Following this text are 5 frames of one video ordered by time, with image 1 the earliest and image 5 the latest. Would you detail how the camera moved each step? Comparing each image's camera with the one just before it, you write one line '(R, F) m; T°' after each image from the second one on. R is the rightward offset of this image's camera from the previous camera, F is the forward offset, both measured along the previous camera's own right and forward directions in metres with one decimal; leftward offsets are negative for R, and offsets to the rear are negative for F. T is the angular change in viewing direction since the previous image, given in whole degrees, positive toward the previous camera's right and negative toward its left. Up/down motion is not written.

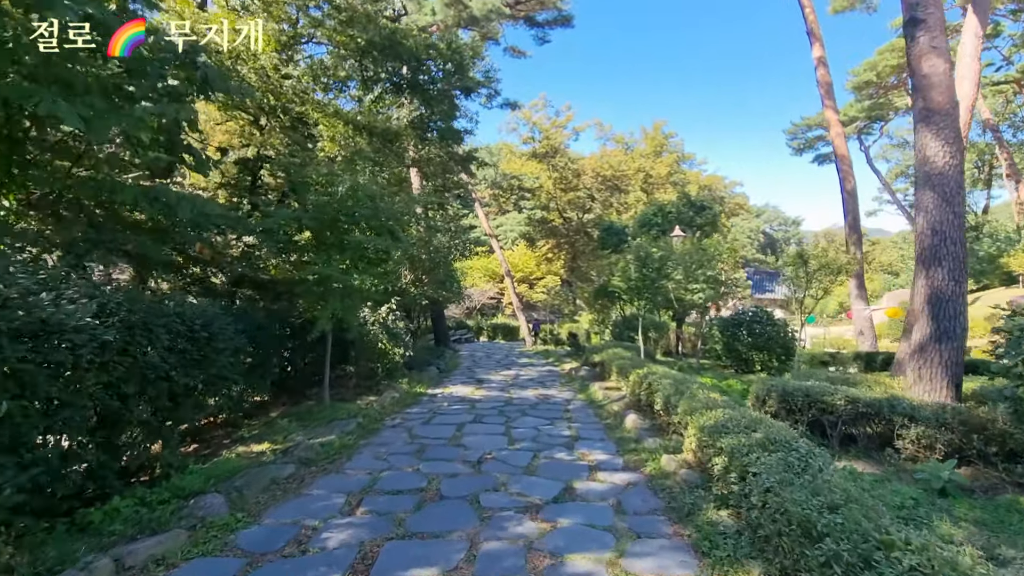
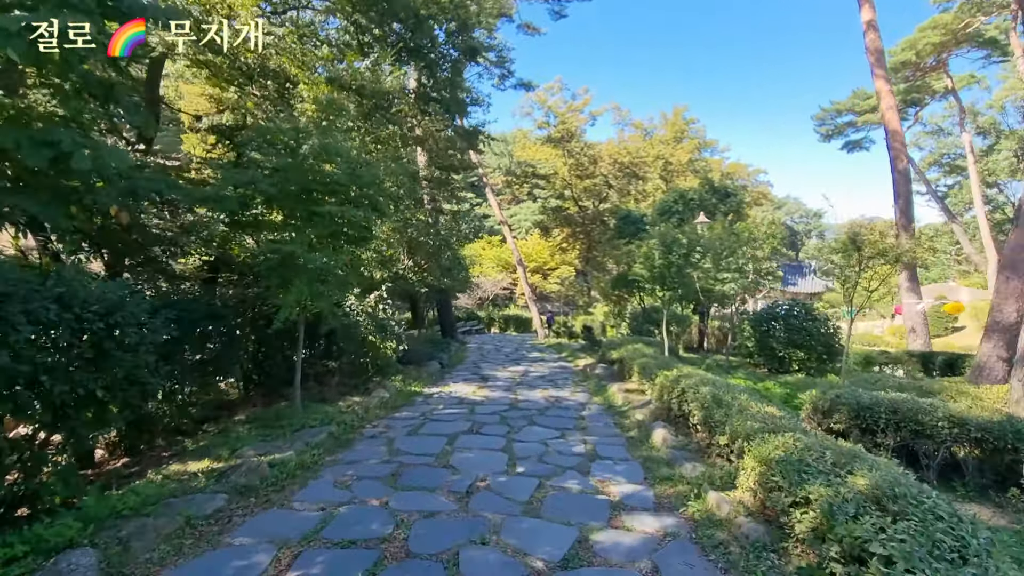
(+0.1, +0.9) m; -1°
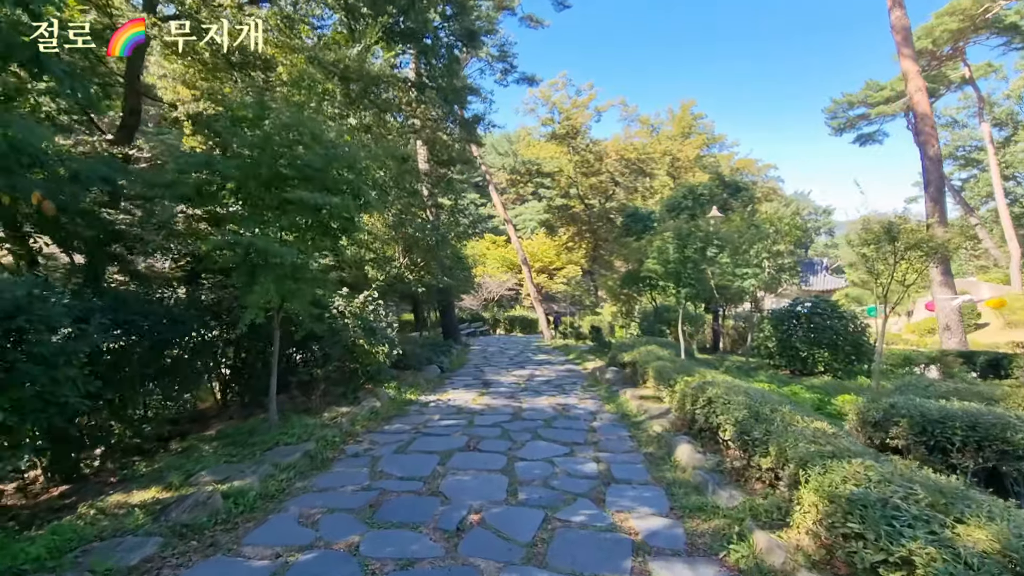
(0.0, +0.5) m; -1°
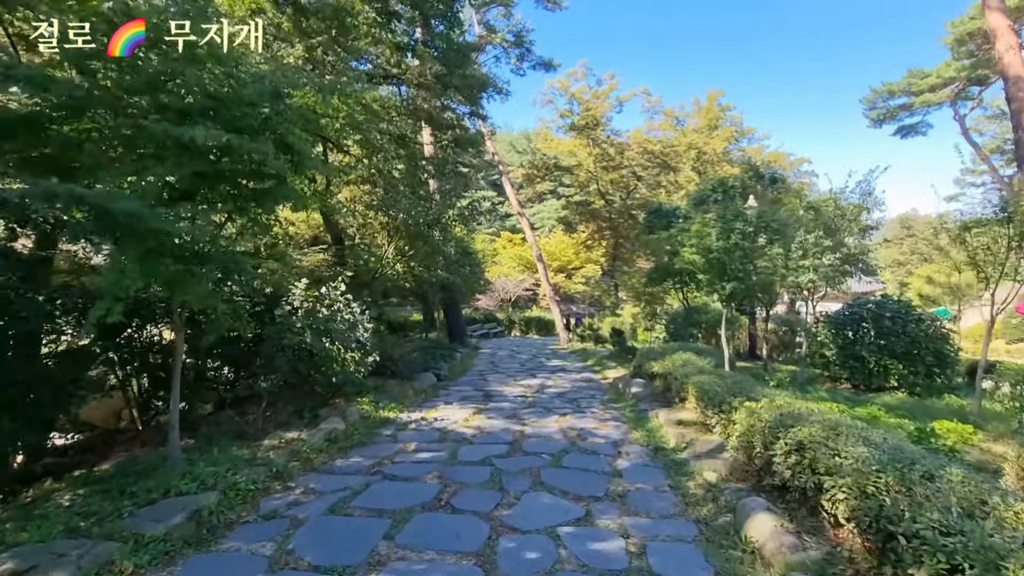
(+0.1, +1.2) m; -2°
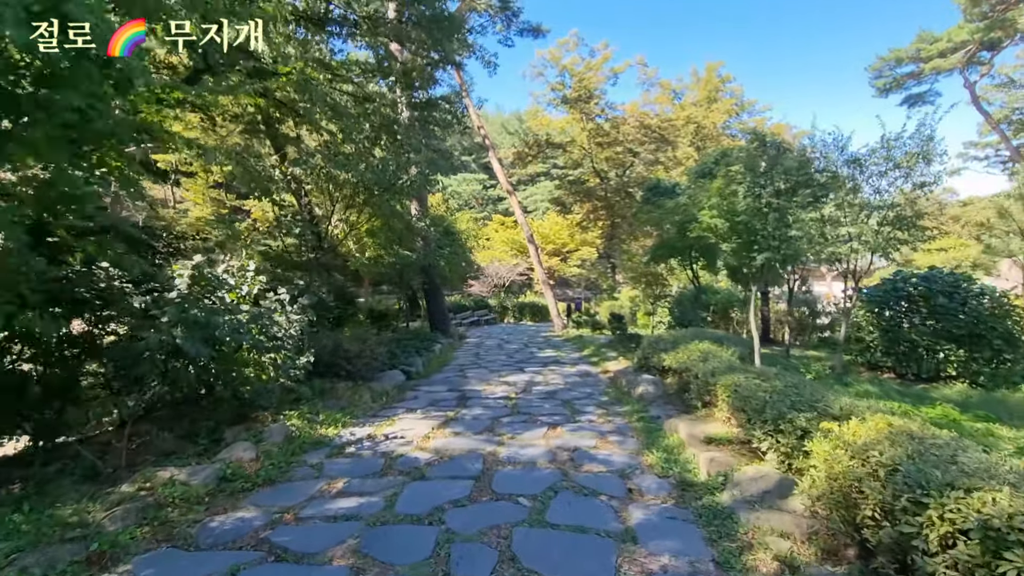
(+0.2, +1.1) m; 0°
